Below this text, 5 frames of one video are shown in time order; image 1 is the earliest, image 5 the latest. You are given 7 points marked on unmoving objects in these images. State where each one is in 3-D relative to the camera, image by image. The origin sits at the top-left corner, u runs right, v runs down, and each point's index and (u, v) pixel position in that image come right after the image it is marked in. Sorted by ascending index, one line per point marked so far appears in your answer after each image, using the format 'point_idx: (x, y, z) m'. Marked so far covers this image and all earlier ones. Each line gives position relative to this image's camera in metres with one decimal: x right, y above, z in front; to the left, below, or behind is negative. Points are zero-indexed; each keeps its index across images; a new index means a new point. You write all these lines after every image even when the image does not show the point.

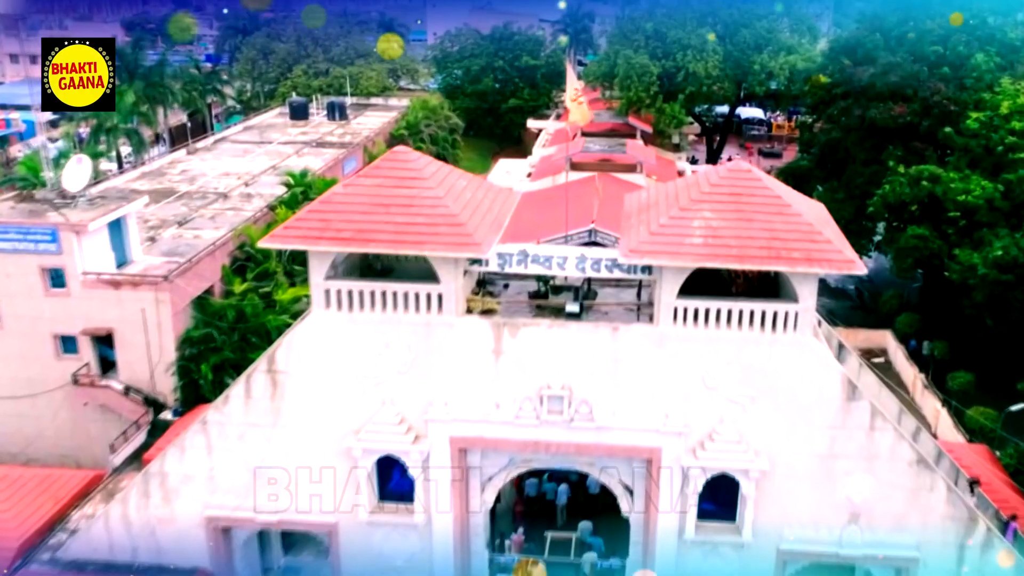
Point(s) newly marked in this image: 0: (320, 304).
0: (-3.2, -0.3, +14.5) m
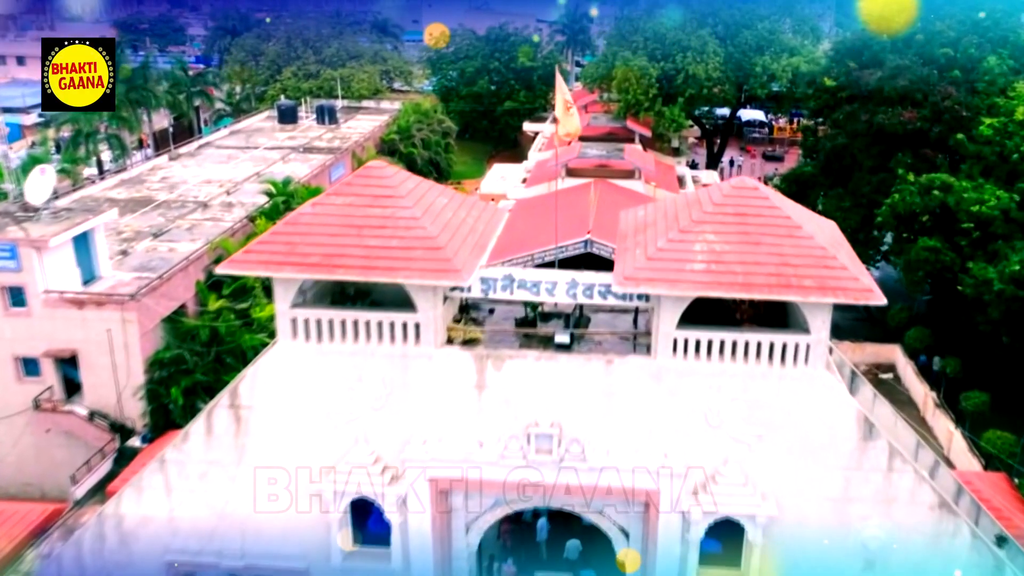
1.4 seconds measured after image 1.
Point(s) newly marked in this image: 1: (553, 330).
0: (-3.4, -0.7, +13.3) m
1: (+0.6, -0.7, +13.9) m
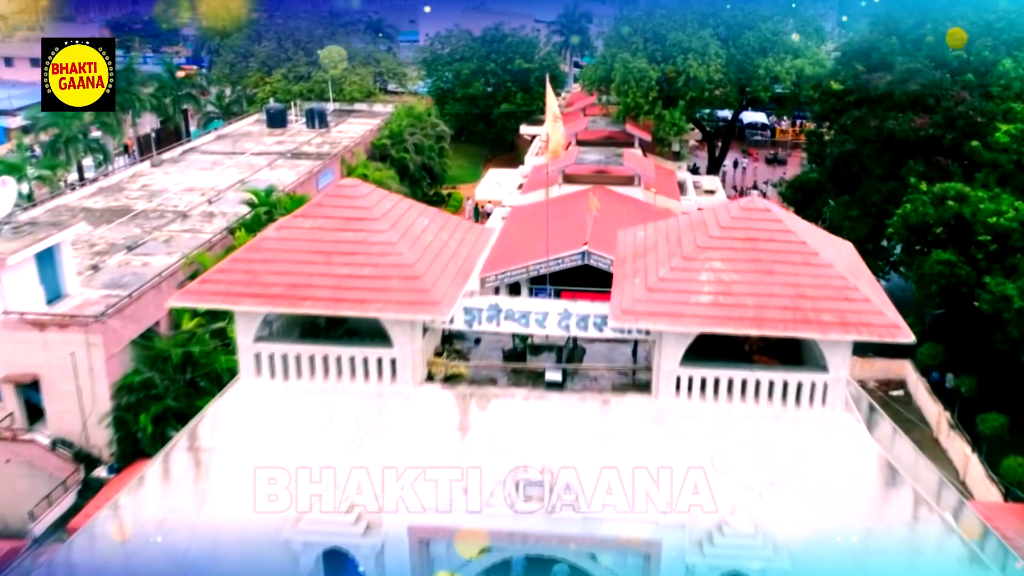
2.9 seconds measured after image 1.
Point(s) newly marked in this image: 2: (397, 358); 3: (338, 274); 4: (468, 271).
0: (-3.6, -1.1, +12.0) m
1: (+0.5, -1.1, +12.6) m
2: (-1.6, -0.9, +11.8) m
3: (-2.3, +0.2, +11.2) m
4: (-0.6, +0.2, +12.3) m
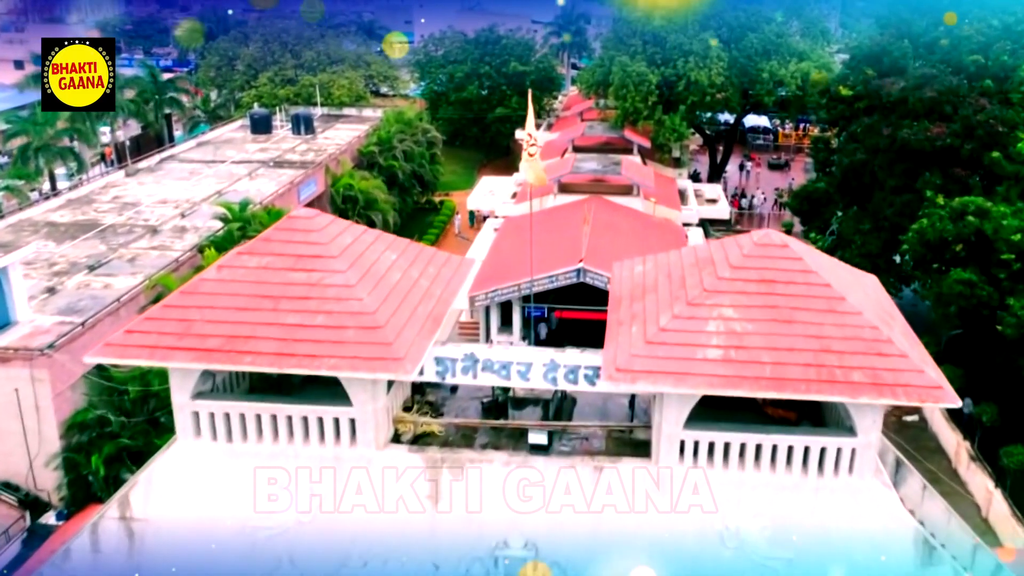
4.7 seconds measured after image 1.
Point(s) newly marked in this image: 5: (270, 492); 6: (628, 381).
0: (-3.9, -1.7, +10.5) m
1: (+0.2, -1.7, +11.1) m
2: (-1.8, -1.5, +10.2) m
3: (-2.5, -0.4, +9.7) m
4: (-0.9, -0.3, +10.7) m
5: (-3.0, -2.6, +10.5) m
6: (+1.2, -1.0, +9.1) m
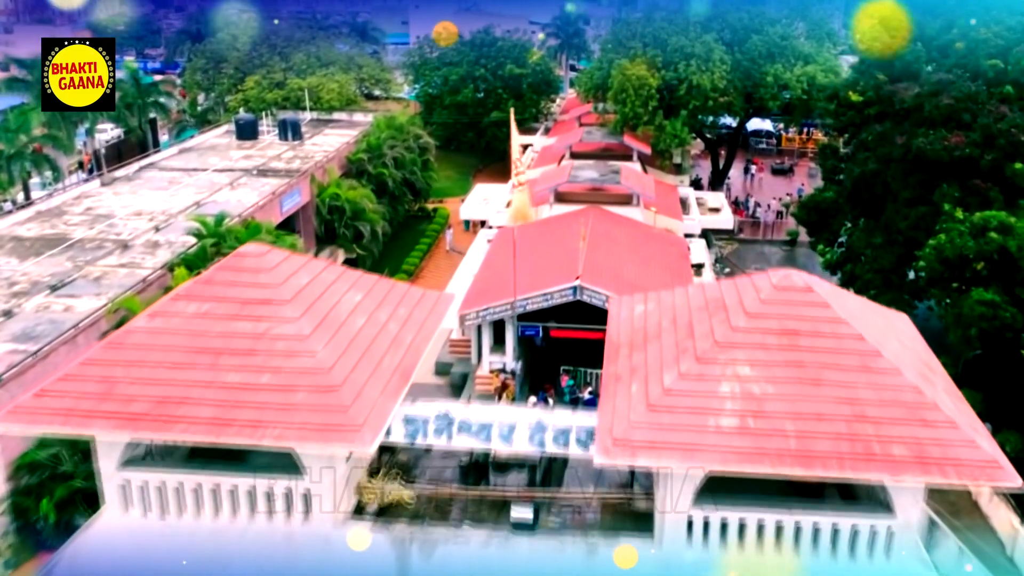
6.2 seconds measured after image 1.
0: (-4.1, -2.2, +9.0) m
1: (0.0, -2.2, +9.6) m
2: (-2.0, -2.0, +8.8) m
3: (-2.7, -0.9, +8.2) m
4: (-1.1, -0.8, +9.3) m
5: (-3.2, -3.1, +9.0) m
6: (+1.0, -1.5, +7.7) m
